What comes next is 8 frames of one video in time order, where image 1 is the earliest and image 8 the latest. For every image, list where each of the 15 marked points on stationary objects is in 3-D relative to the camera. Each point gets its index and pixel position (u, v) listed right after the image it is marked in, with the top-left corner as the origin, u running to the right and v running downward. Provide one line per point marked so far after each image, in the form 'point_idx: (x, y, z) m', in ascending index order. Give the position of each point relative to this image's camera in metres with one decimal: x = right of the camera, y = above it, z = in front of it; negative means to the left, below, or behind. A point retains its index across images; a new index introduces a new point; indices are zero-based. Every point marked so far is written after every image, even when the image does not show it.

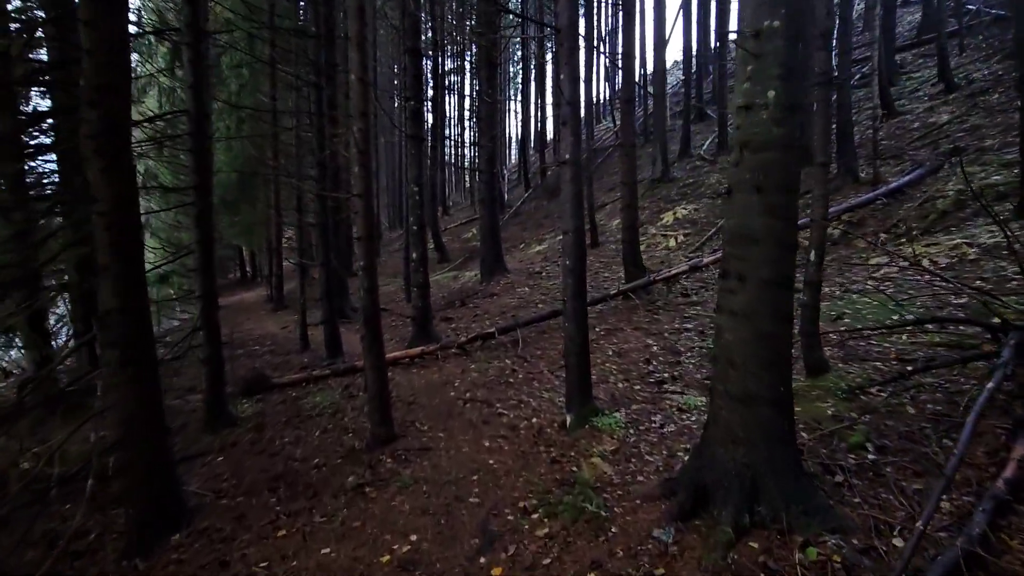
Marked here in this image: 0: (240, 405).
0: (-4.3, -1.9, +8.1) m
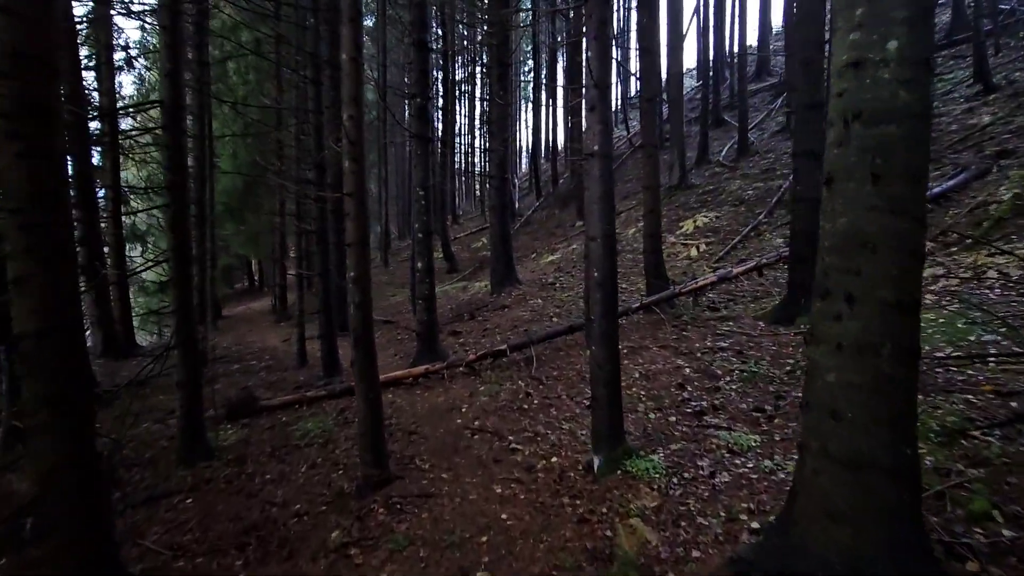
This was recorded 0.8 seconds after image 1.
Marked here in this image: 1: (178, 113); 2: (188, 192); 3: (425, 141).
0: (-4.1, -2.0, +7.3) m
1: (-3.9, +2.0, +6.0) m
2: (-3.8, +1.1, +6.0) m
3: (-1.6, +2.8, +9.6) m
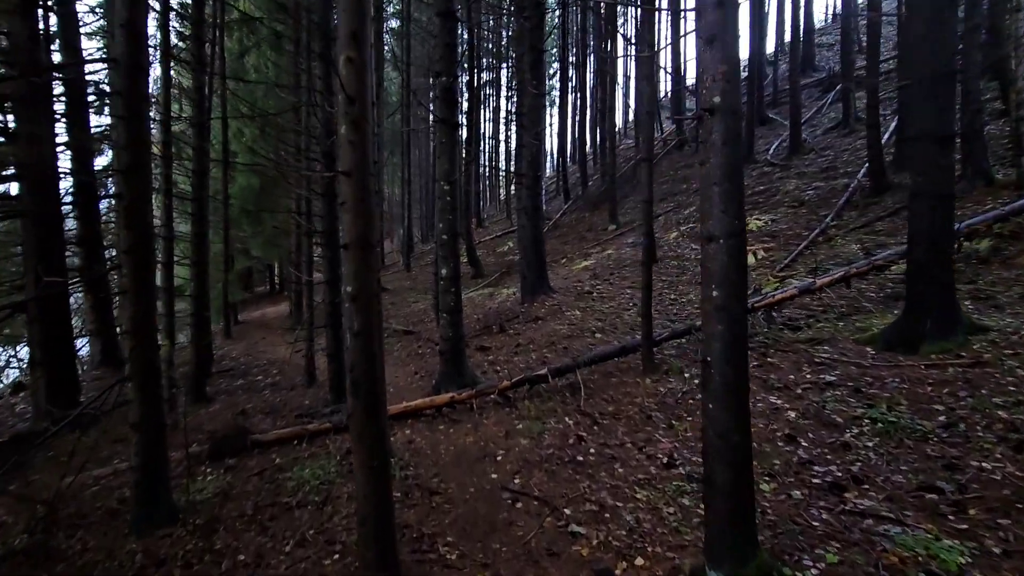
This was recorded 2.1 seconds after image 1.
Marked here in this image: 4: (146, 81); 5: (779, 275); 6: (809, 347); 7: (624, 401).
0: (-3.6, -2.2, +6.0) m
1: (-3.4, +1.9, +4.6) m
2: (-3.3, +1.0, +4.7) m
3: (-1.0, +2.6, +8.2) m
4: (-3.4, +1.9, +4.7) m
5: (+6.1, +0.3, +11.7) m
6: (+4.3, -0.9, +7.4) m
7: (+1.5, -1.5, +6.7) m
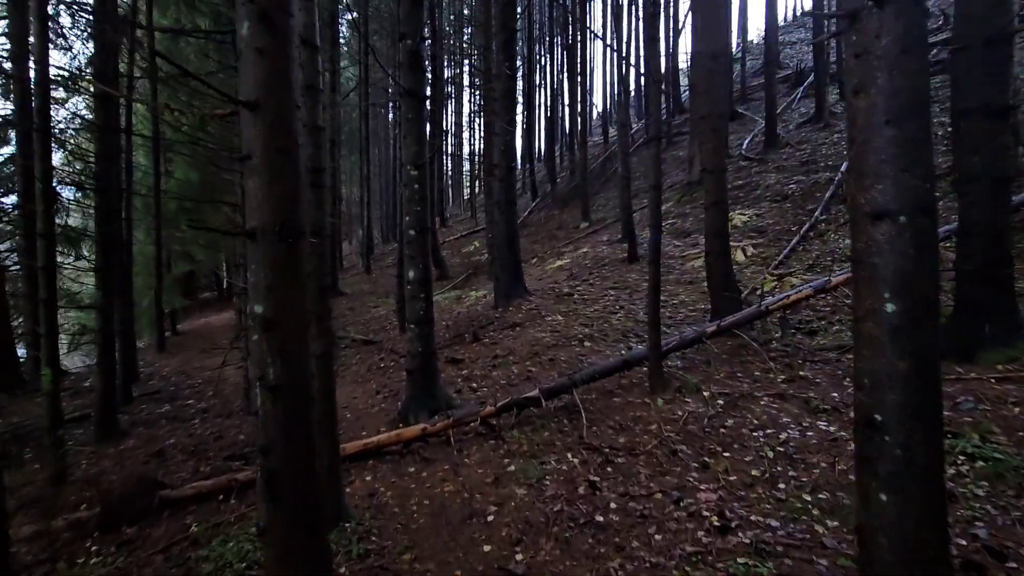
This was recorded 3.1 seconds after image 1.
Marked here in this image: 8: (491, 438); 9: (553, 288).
0: (-3.7, -2.3, +4.4) m
1: (-3.4, +1.8, +3.1) m
2: (-3.3, +0.9, +3.2) m
3: (-1.3, +2.5, +6.8) m
4: (-3.4, +1.8, +3.2) m
5: (+5.6, +0.3, +10.8) m
6: (+4.1, -0.8, +6.4) m
7: (+1.3, -1.5, +5.5) m
8: (-0.2, -1.7, +5.8) m
9: (+1.1, 0.0, +13.9) m
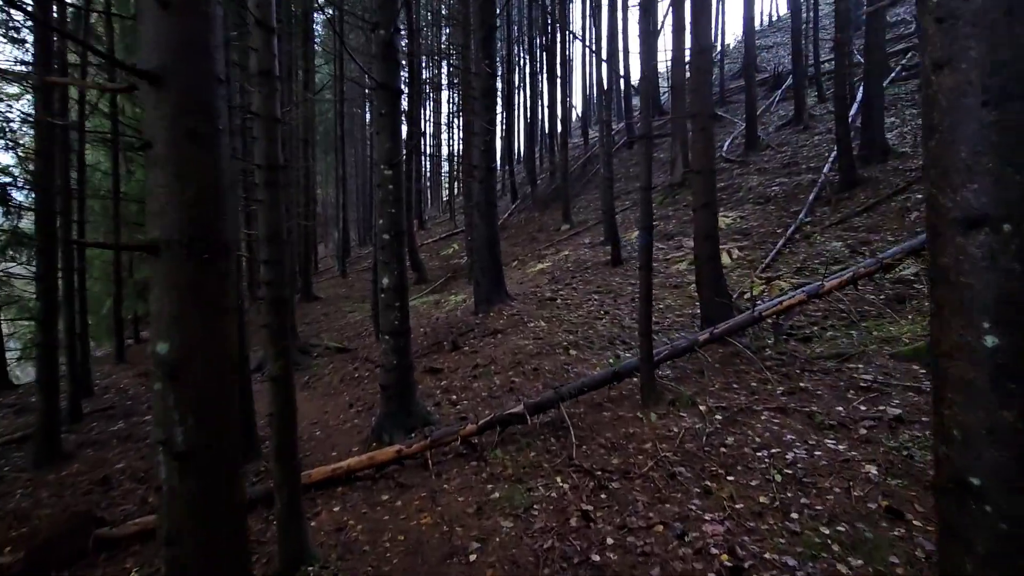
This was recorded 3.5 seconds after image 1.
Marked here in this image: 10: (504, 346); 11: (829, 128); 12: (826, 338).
0: (-3.8, -2.4, +3.8) m
1: (-3.5, +1.7, +2.5) m
2: (-3.4, +0.8, +2.6) m
3: (-1.5, +2.4, +6.3) m
4: (-3.5, +1.7, +2.6) m
5: (+5.2, +0.3, +10.6) m
6: (+3.9, -0.9, +6.1) m
7: (+1.2, -1.6, +5.1) m
8: (-0.4, -1.8, +5.4) m
9: (+0.6, -0.1, +13.4) m
10: (-0.2, -1.1, +9.4) m
11: (+11.6, +5.8, +18.7) m
12: (+4.4, -0.7, +7.2) m
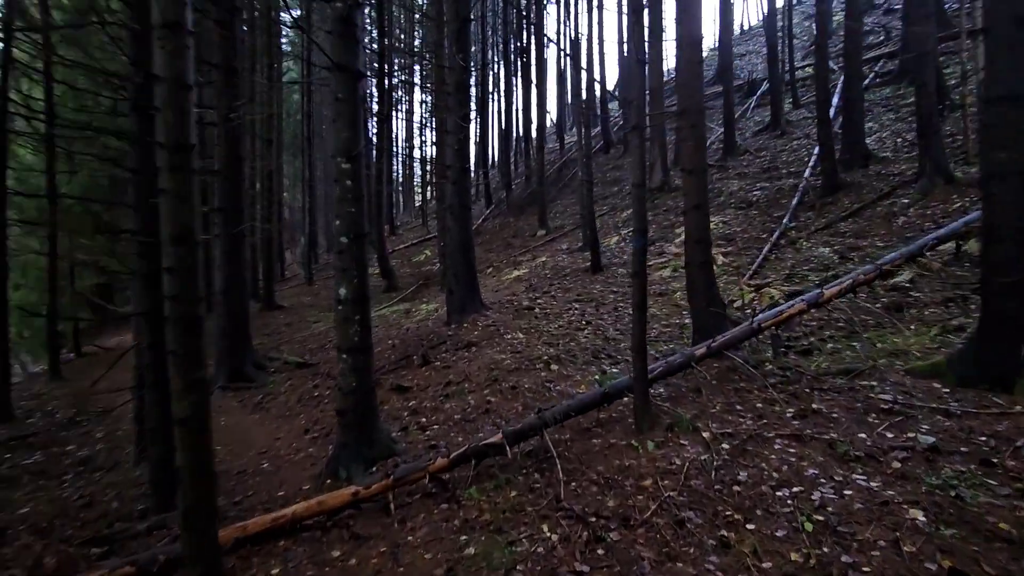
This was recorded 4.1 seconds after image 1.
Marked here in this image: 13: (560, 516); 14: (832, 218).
0: (-3.9, -2.5, +2.8) m
1: (-3.5, +1.6, +1.6) m
2: (-3.5, +0.7, +1.7) m
3: (-1.7, +2.3, +5.5) m
4: (-3.5, +1.6, +1.7) m
5: (+4.7, +0.1, +10.1) m
6: (+3.6, -1.0, +5.5) m
7: (+1.0, -1.7, +4.4) m
8: (-0.6, -1.9, +4.6) m
9: (0.0, -0.3, +12.7) m
10: (-0.6, -1.2, +8.7) m
11: (+10.7, +5.6, +18.6) m
12: (+4.1, -0.8, +6.6) m
13: (+0.4, -1.8, +4.1) m
14: (+7.6, +1.7, +12.1) m
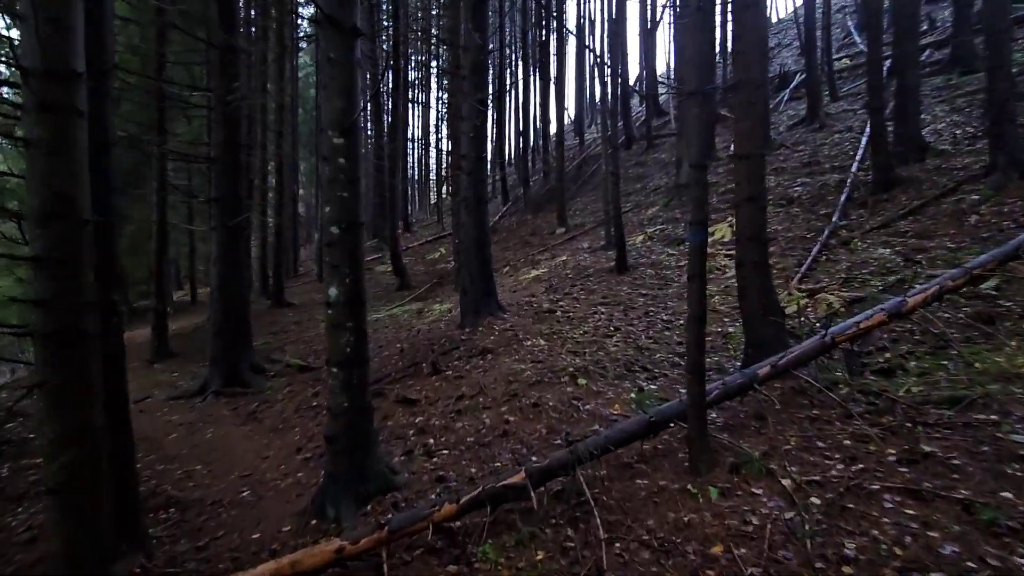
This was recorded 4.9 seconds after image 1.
0: (-3.8, -2.4, +1.9) m
1: (-3.4, +1.7, +0.7) m
2: (-3.3, +0.8, +0.8) m
3: (-1.5, +2.3, +4.6) m
4: (-3.4, +1.6, +0.8) m
5: (+5.1, 0.0, +8.9) m
6: (+3.8, -1.1, +4.4) m
7: (+1.1, -1.7, +3.3) m
8: (-0.4, -1.9, +3.6) m
9: (+0.4, -0.3, +11.7) m
10: (-0.3, -1.2, +7.7) m
11: (+11.3, +5.4, +17.3) m
12: (+4.3, -0.9, +5.5) m
13: (+0.6, -1.8, +3.1) m
14: (+8.0, +1.5, +10.9) m
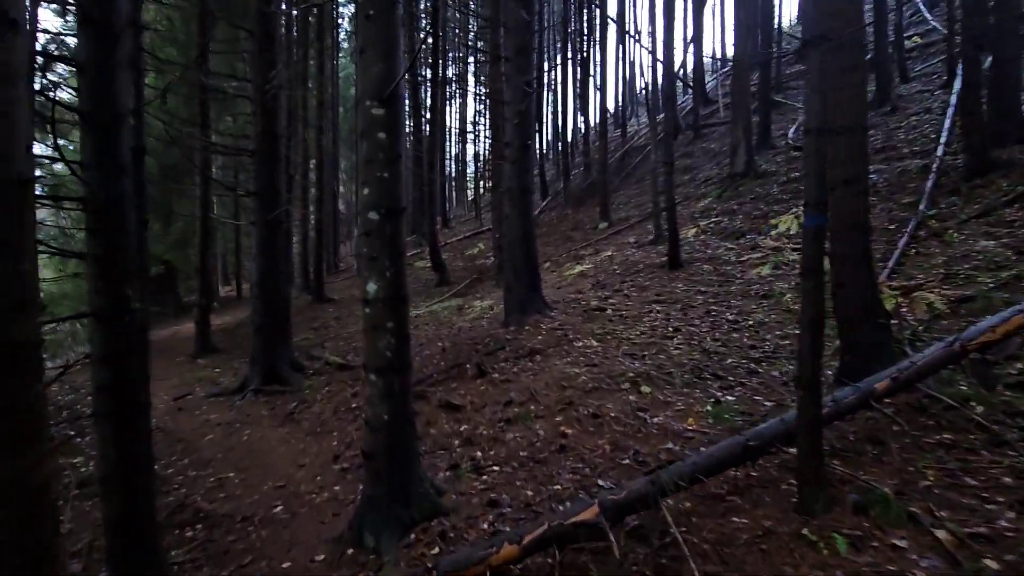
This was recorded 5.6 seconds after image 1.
0: (-3.4, -2.4, +1.5) m
1: (-3.1, +1.7, +0.2) m
2: (-3.1, +0.8, +0.3) m
3: (-1.0, +2.3, +3.9) m
4: (-3.1, +1.7, +0.3) m
5: (+5.9, +0.1, +7.8) m
6: (+4.3, -1.1, +3.4) m
7: (+1.6, -1.7, +2.6) m
8: (0.0, -1.9, +2.9) m
9: (+1.4, -0.3, +10.9) m
10: (+0.5, -1.2, +7.0) m
11: (+12.7, +5.5, +15.7) m
12: (+4.9, -0.9, +4.5) m
13: (+1.0, -1.8, +2.3) m
14: (+8.9, +1.6, +9.6) m
